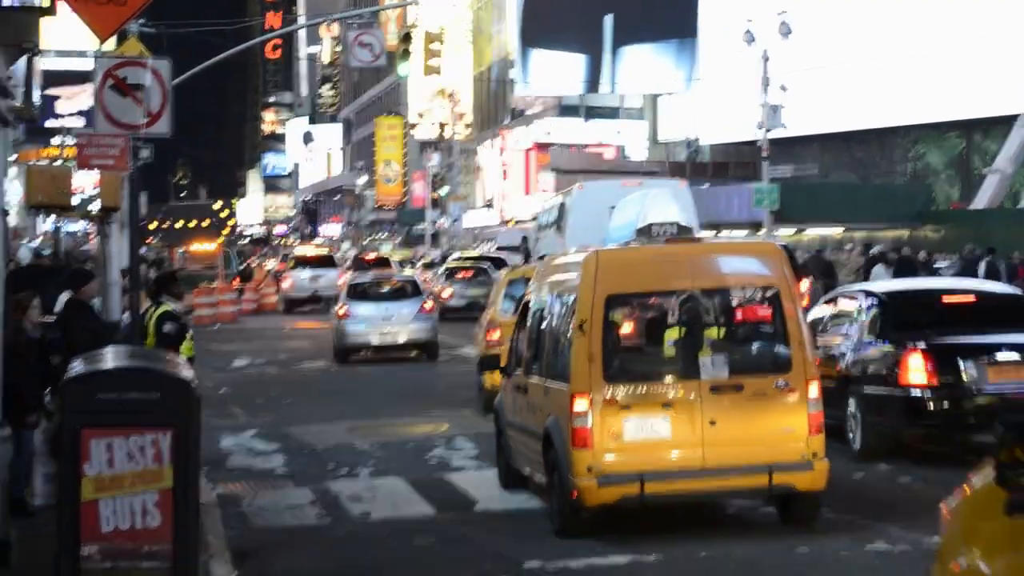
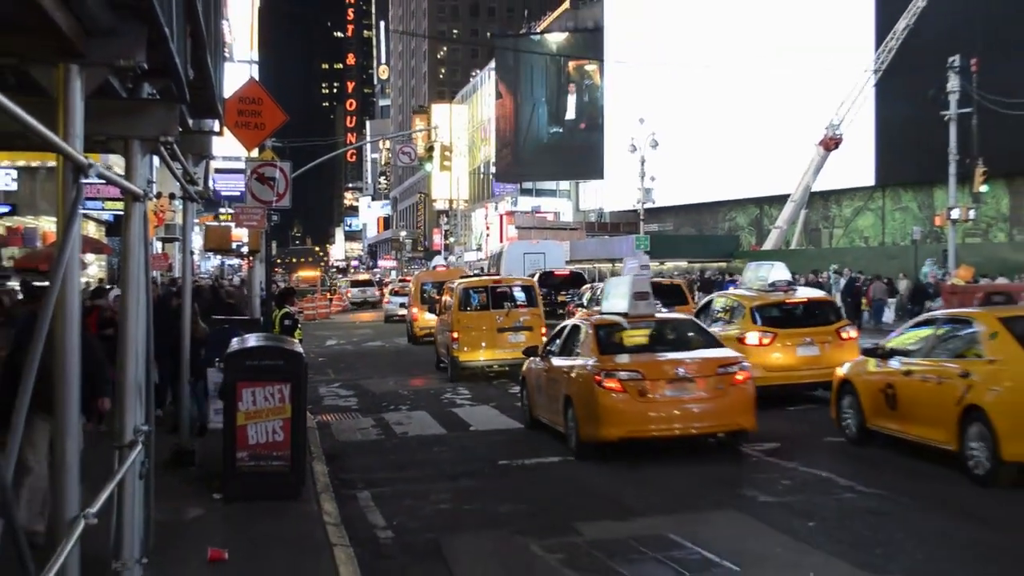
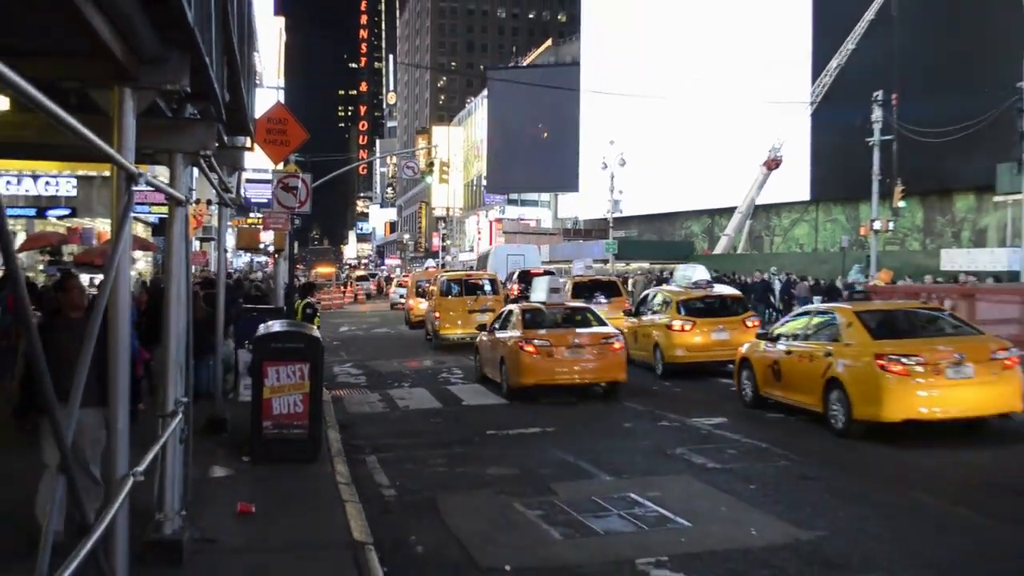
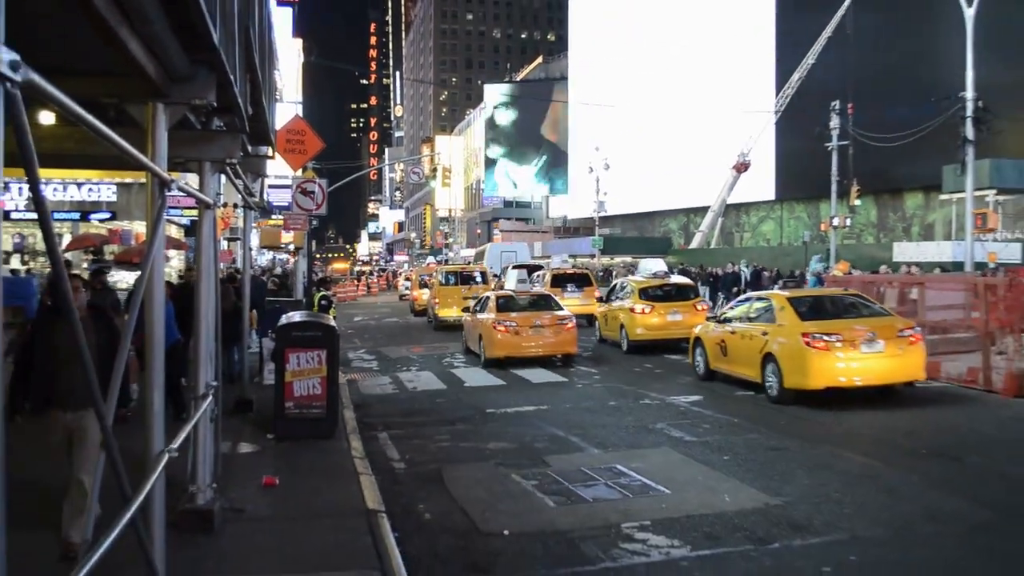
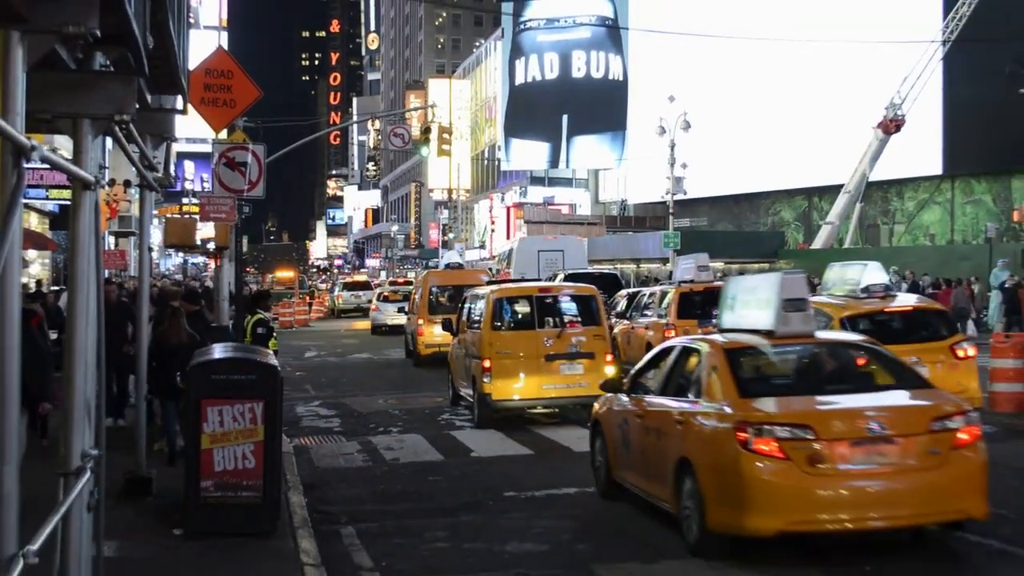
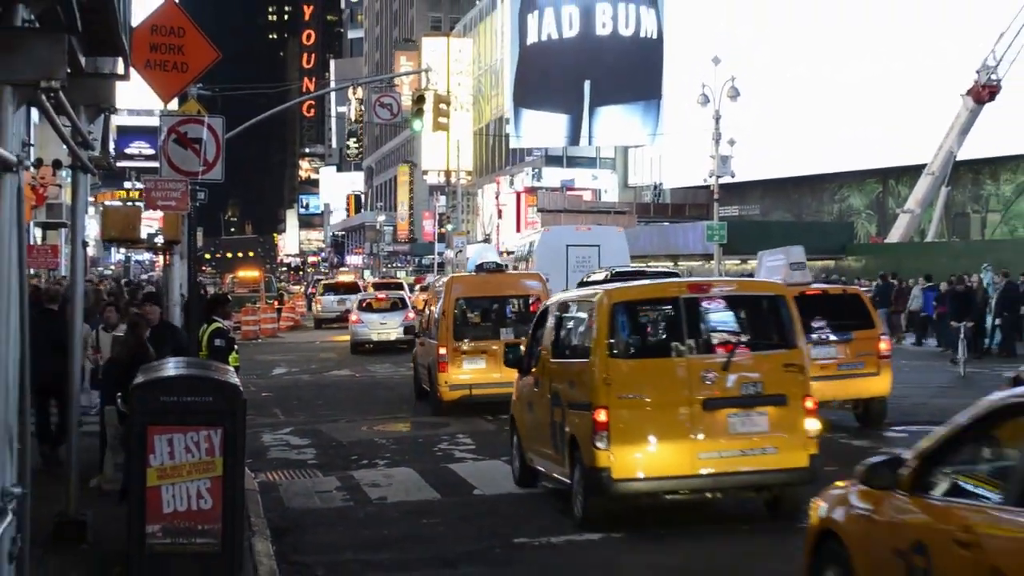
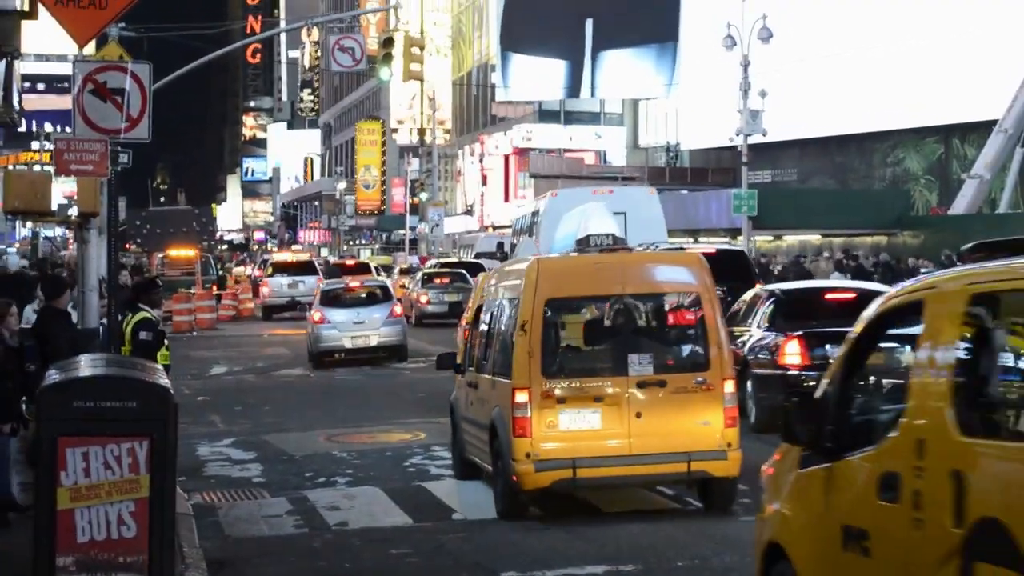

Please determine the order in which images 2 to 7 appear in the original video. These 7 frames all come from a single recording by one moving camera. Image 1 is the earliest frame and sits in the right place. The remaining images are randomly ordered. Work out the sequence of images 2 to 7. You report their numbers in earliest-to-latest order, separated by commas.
7, 6, 5, 2, 3, 4
